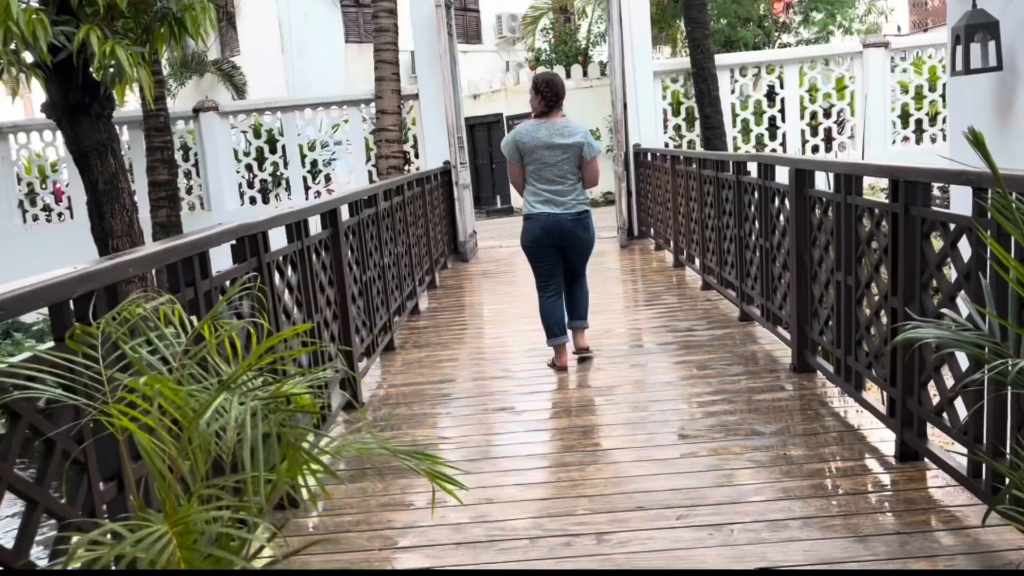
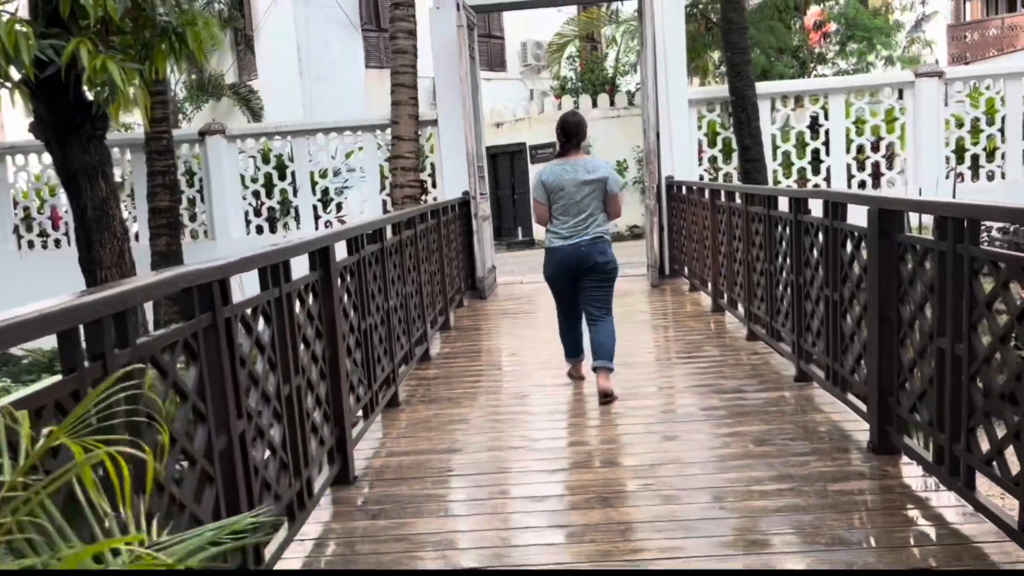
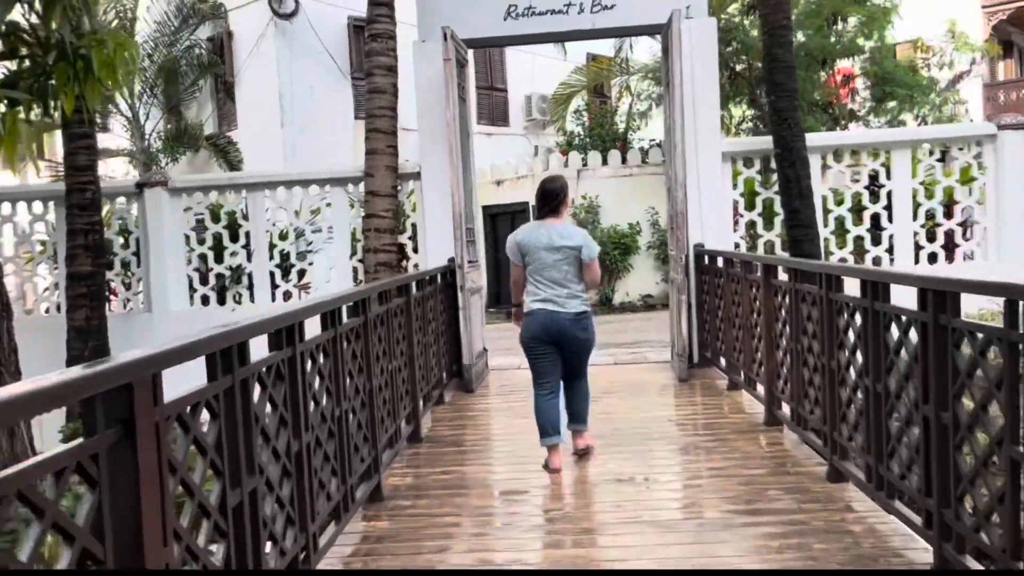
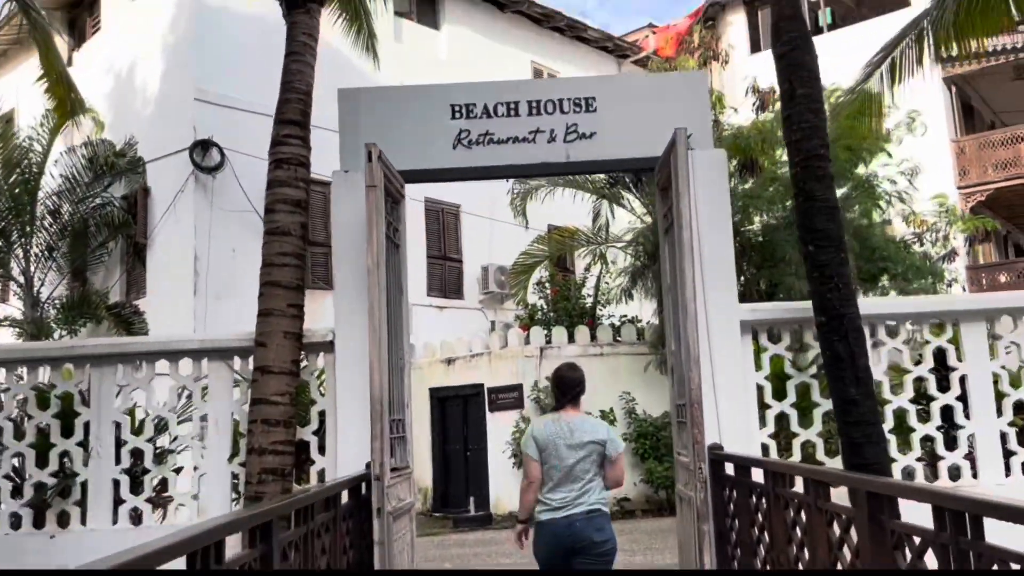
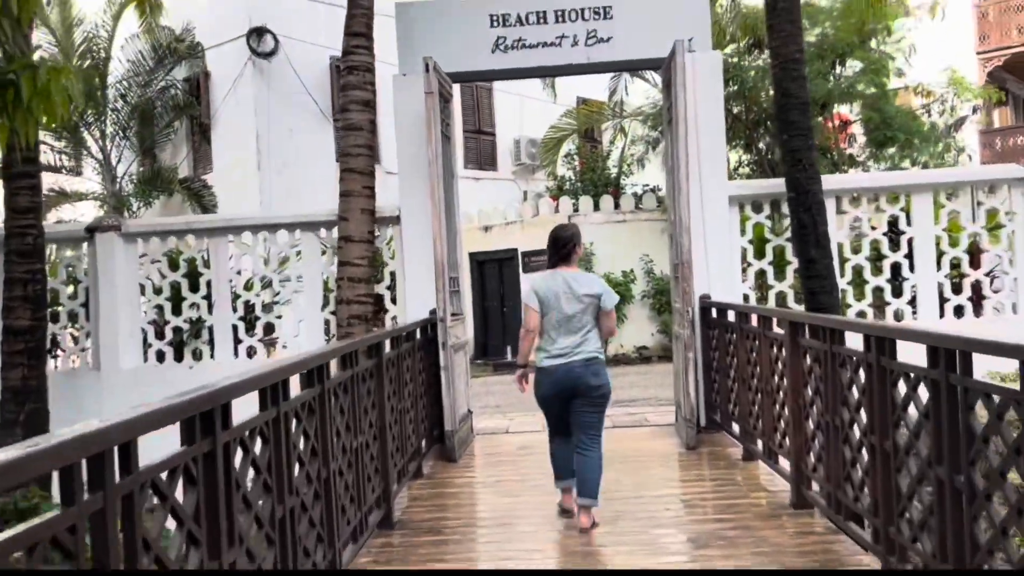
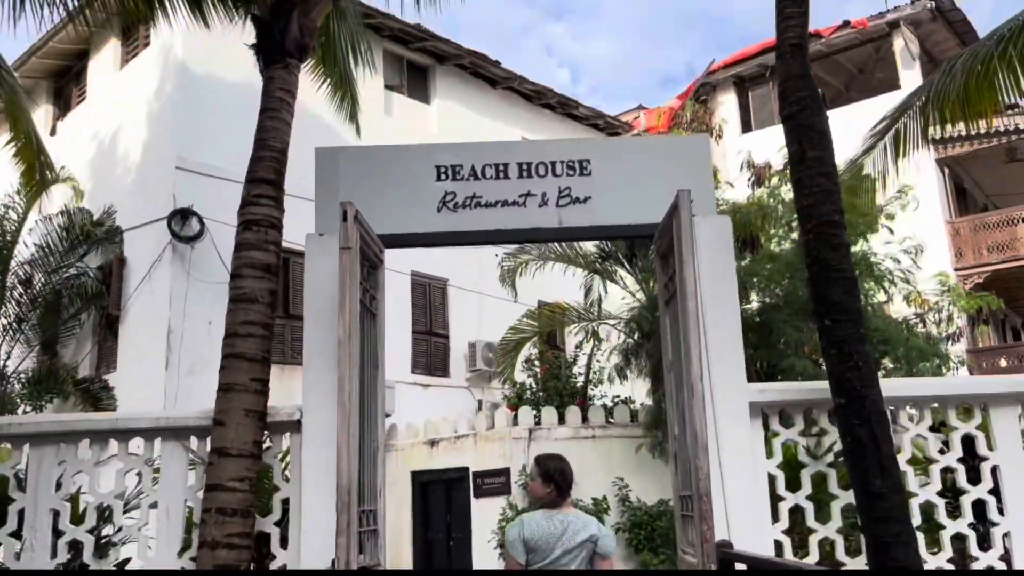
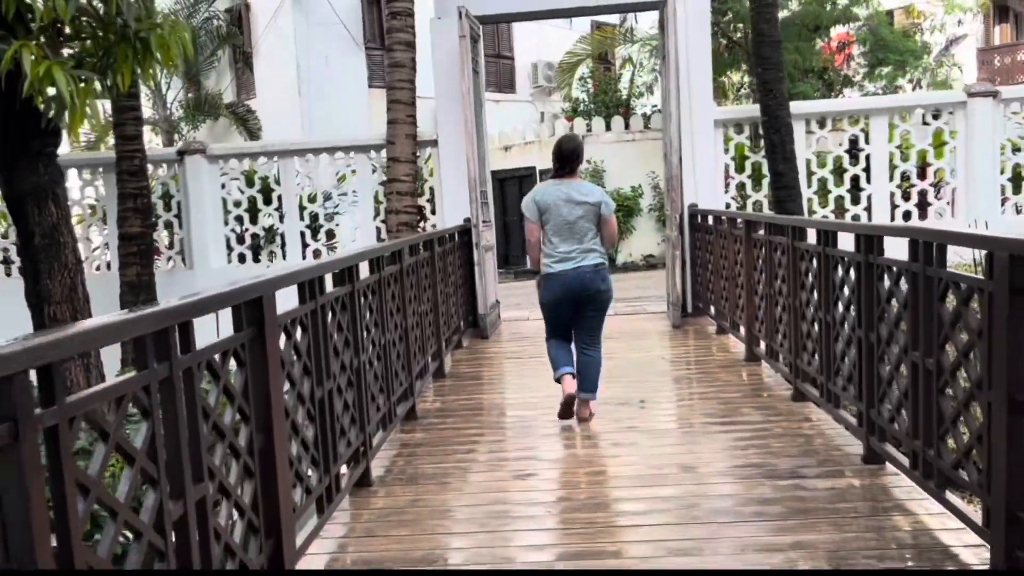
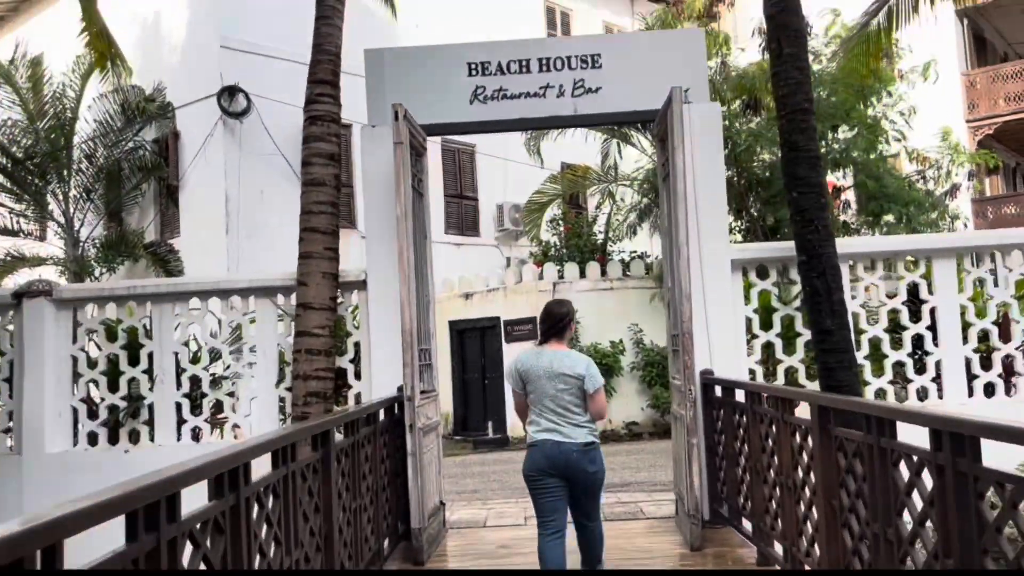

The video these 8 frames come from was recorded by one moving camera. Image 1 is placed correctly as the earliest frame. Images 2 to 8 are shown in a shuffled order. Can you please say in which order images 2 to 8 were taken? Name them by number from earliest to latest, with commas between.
2, 7, 3, 5, 8, 4, 6
